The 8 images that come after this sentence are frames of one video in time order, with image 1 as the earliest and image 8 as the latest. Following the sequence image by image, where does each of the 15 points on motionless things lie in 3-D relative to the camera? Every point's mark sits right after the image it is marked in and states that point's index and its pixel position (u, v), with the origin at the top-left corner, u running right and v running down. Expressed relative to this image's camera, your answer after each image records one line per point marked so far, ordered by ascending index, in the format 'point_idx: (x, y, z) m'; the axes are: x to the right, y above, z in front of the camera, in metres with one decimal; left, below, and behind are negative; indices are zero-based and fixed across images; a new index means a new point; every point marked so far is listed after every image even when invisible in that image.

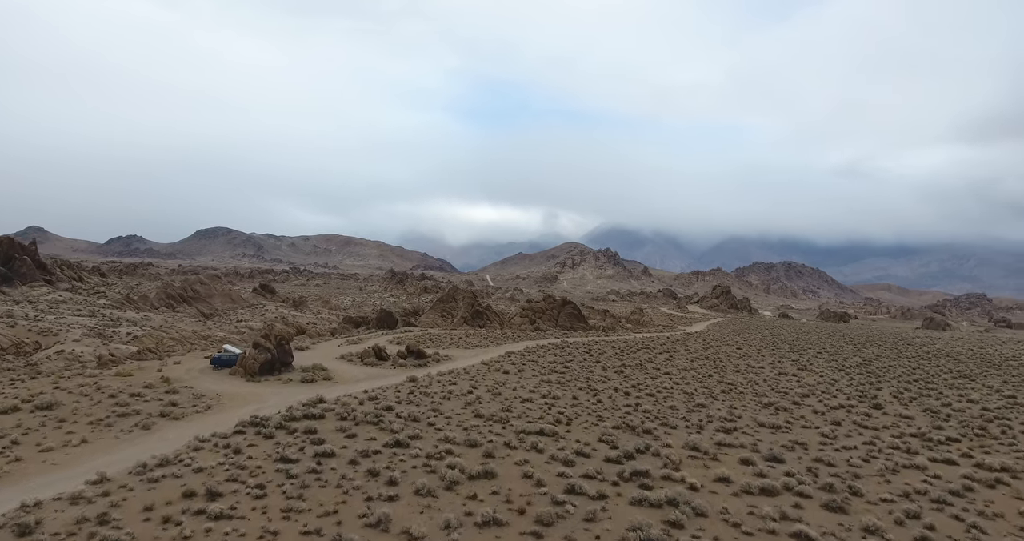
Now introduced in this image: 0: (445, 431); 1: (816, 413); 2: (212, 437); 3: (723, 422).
0: (-2.2, -5.2, +15.8) m
1: (+11.2, -5.3, +18.1) m
2: (-9.2, -5.1, +15.1) m
3: (+7.2, -5.2, +16.9) m
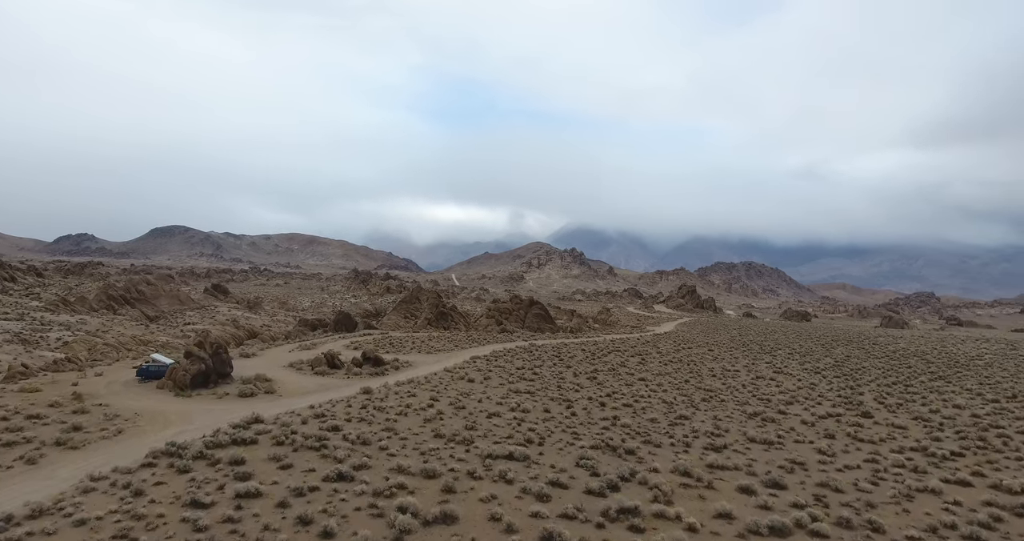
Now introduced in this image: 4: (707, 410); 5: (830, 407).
0: (-3.1, -5.2, +13.6) m
1: (+10.0, -5.3, +16.8) m
2: (-10.1, -5.1, +12.4) m
3: (+6.2, -5.2, +15.3) m
4: (+7.5, -5.4, +18.9) m
5: (+12.5, -5.4, +19.4) m
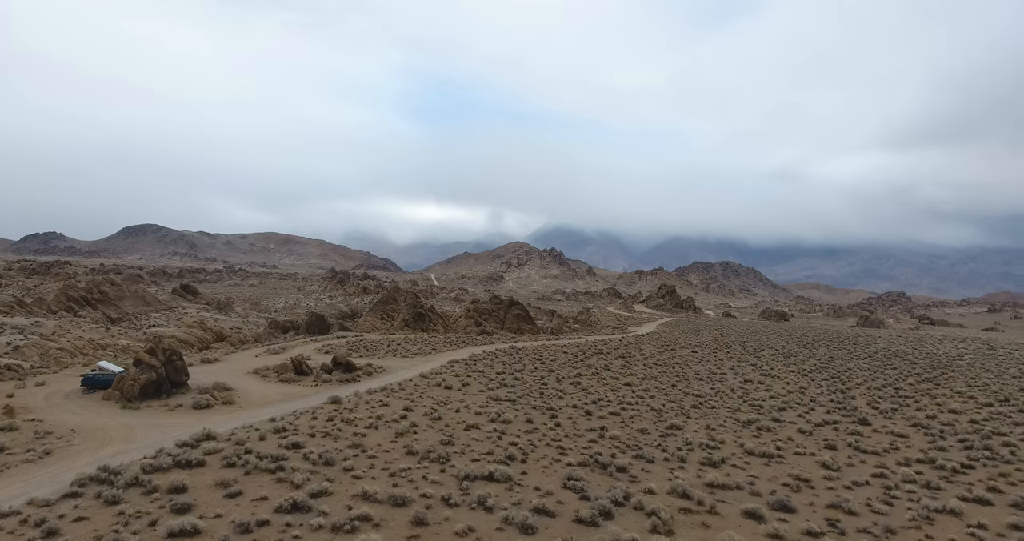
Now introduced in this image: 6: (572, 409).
0: (-3.6, -5.2, +12.1) m
1: (+9.4, -5.3, +15.8) m
2: (-10.6, -5.1, +10.6) m
3: (+5.6, -5.2, +14.2) m
4: (+6.8, -5.4, +17.8) m
5: (+11.7, -5.4, +18.5) m
6: (+2.4, -5.4, +19.3) m
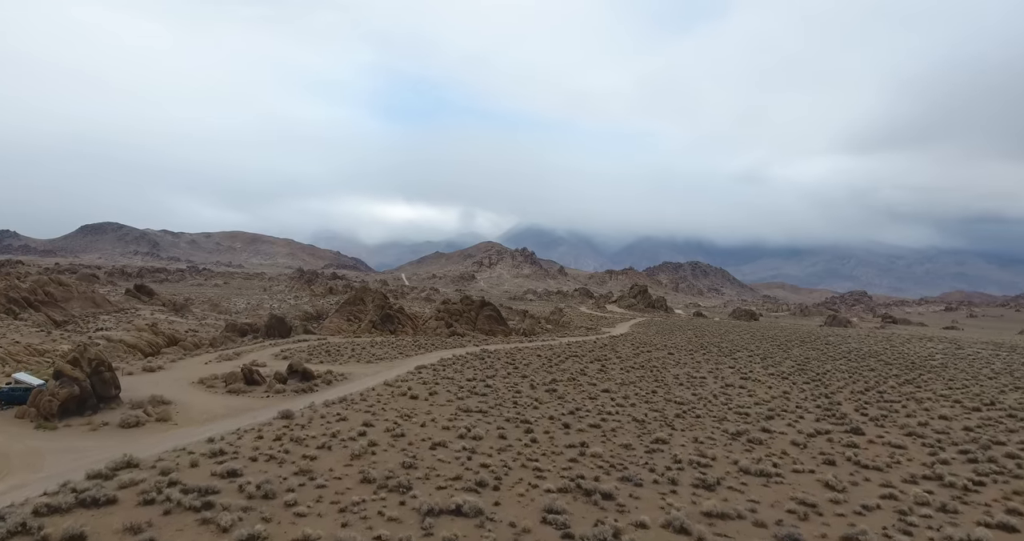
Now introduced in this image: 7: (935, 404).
0: (-4.2, -5.2, +10.2) m
1: (+8.6, -5.3, +14.7) m
2: (-11.1, -5.2, +8.4) m
3: (+4.8, -5.2, +12.9) m
4: (+5.8, -5.4, +16.5) m
5: (+10.7, -5.4, +17.5) m
6: (+1.3, -5.4, +17.8) m
7: (+16.8, -5.3, +19.7) m
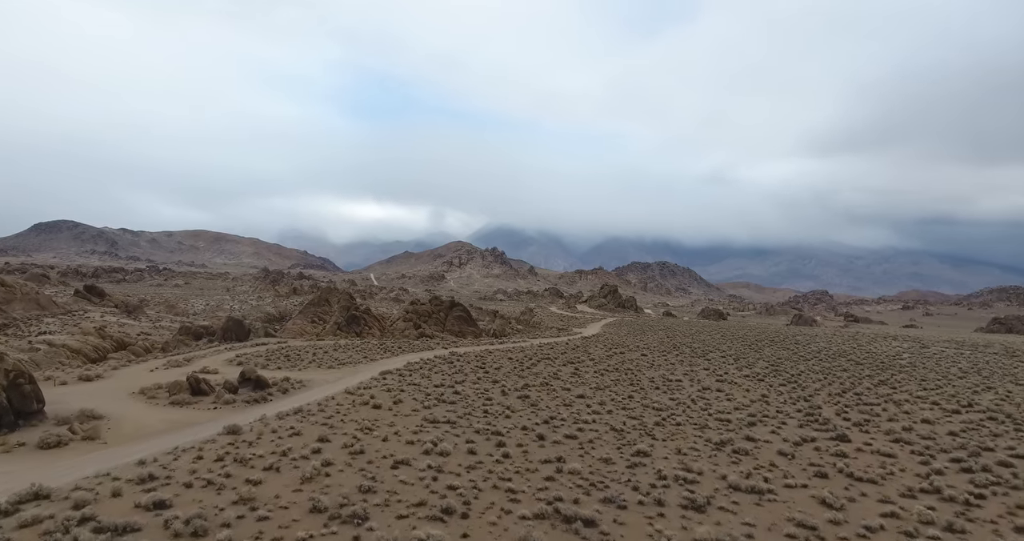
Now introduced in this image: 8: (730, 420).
0: (-4.8, -5.2, +8.6) m
1: (+7.7, -5.3, +13.9) m
2: (-11.5, -5.2, +6.4) m
3: (+4.2, -5.2, +11.9) m
4: (+4.9, -5.4, +15.6) m
5: (+9.8, -5.4, +16.9) m
6: (+0.3, -5.4, +16.5) m
7: (+15.7, -5.3, +19.3) m
8: (+8.0, -5.5, +18.2) m
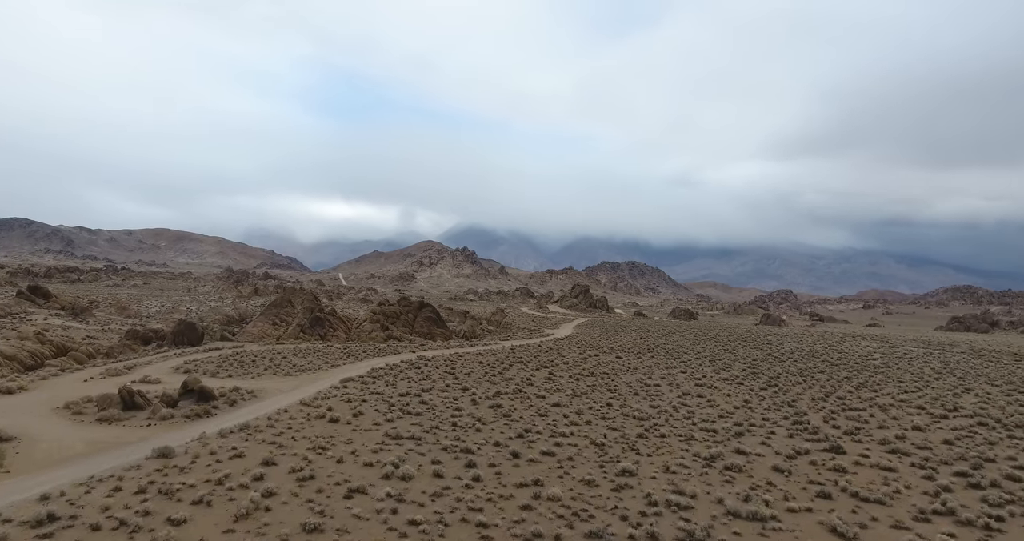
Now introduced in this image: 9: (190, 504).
0: (-5.1, -5.2, +6.8) m
1: (+7.0, -5.3, +12.8) m
2: (-11.7, -5.1, +4.1) m
3: (+3.6, -5.2, +10.5) m
4: (+4.1, -5.4, +14.3) m
5: (+8.9, -5.4, +15.8) m
6: (-0.5, -5.4, +15.0) m
7: (+14.6, -5.3, +18.7) m
8: (+7.0, -5.5, +17.0) m
9: (-7.5, -5.4, +11.5) m
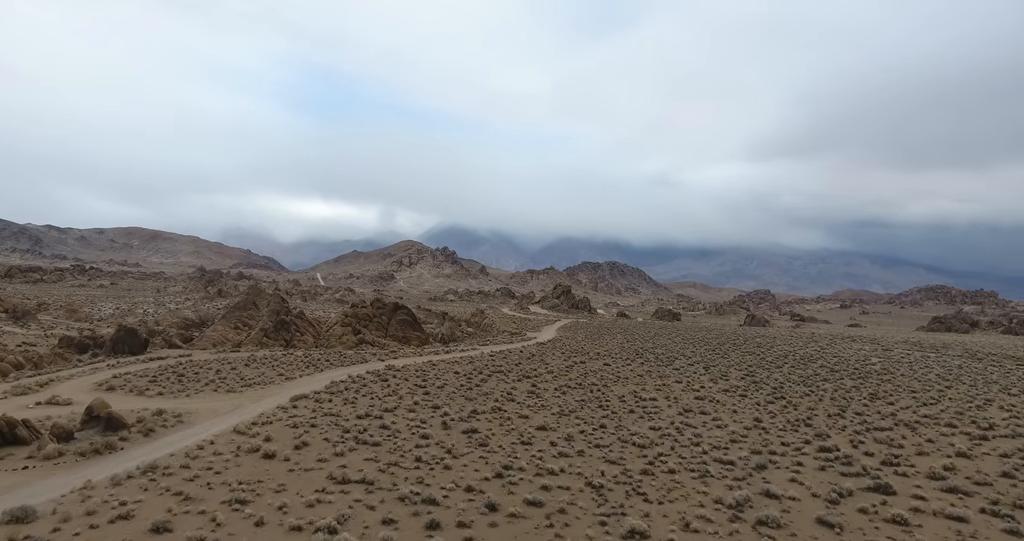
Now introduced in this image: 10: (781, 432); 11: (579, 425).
0: (-5.4, -5.2, +3.5) m
1: (+6.5, -5.3, +10.0) m
2: (-11.8, -5.1, +0.6) m
3: (+3.2, -5.2, +7.6) m
4: (+3.5, -5.4, +11.4) m
5: (+8.2, -5.4, +13.1) m
6: (-1.1, -5.4, +11.9) m
7: (+13.9, -5.3, +16.2) m
8: (+6.4, -5.5, +14.3) m
9: (-7.9, -5.4, +8.1) m
10: (+9.5, -5.6, +17.5) m
11: (+2.4, -5.6, +18.0) m
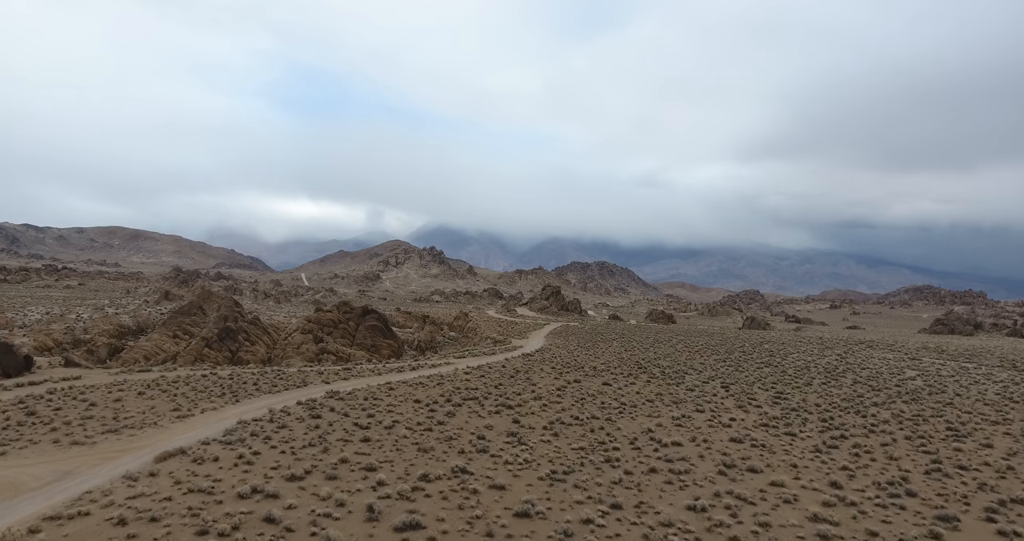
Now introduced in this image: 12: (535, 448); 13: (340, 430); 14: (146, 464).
0: (-5.8, -5.2, -2.8) m
1: (+5.9, -5.2, +4.0) m
2: (-12.2, -5.1, -5.9) m
3: (+2.6, -5.2, +1.5) m
4: (+2.9, -5.3, +5.3) m
5: (+7.6, -5.3, +7.1) m
6: (-1.7, -5.4, +5.7) m
7: (+13.1, -5.3, +10.4) m
8: (+5.7, -5.4, +8.2) m
9: (-8.4, -5.4, +1.7) m
10: (+8.7, -5.6, +11.6) m
11: (+1.6, -5.6, +11.9) m
12: (+0.7, -5.7, +16.0) m
13: (-6.1, -5.7, +17.7) m
14: (-10.7, -5.7, +15.0) m
